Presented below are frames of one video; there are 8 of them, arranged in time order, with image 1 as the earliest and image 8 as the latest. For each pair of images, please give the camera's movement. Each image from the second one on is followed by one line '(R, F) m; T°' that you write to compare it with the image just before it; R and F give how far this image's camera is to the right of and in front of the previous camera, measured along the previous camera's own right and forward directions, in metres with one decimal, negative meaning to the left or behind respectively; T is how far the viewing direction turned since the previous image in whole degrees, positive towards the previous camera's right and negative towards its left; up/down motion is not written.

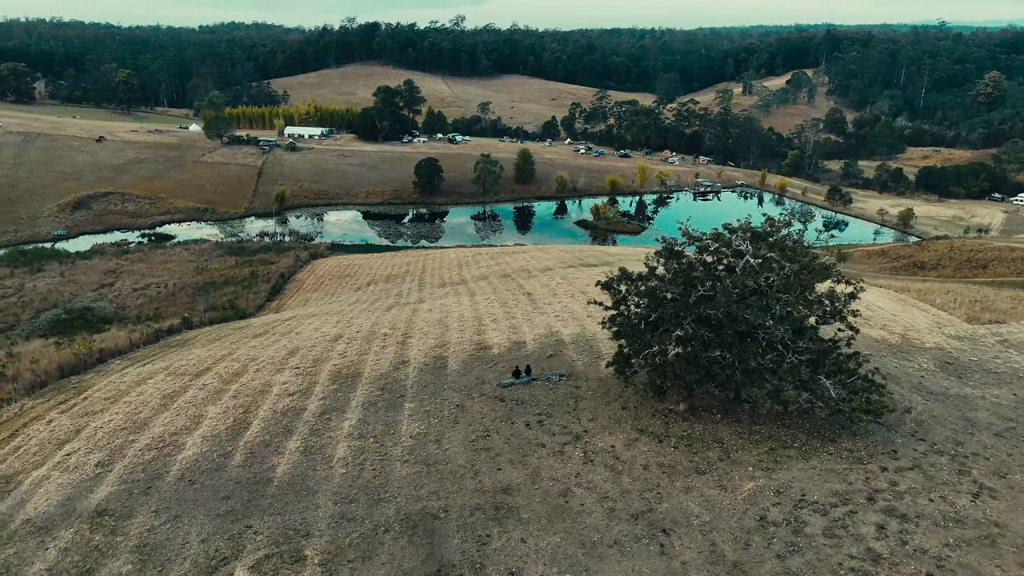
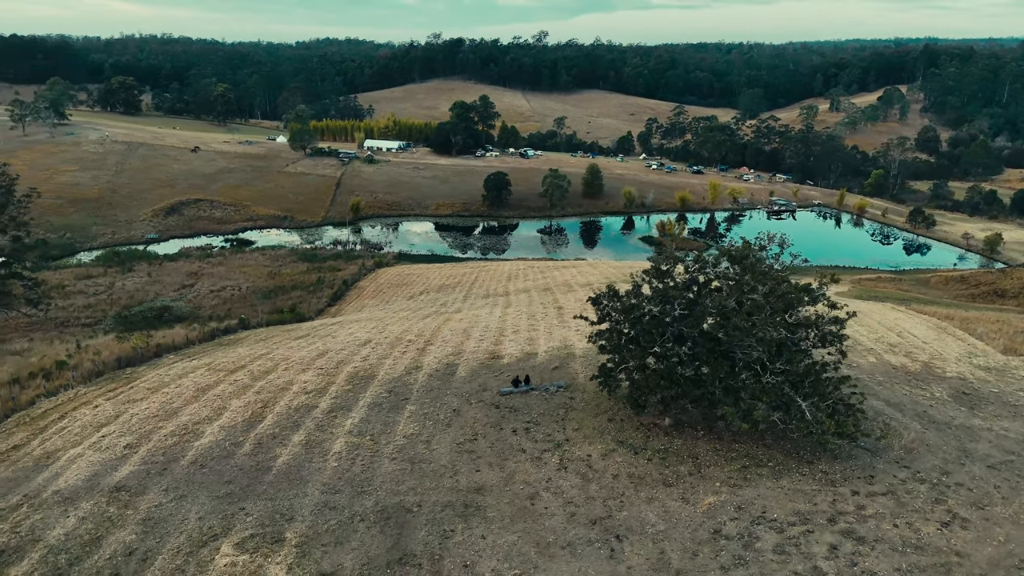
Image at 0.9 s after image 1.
(+1.9, -0.8) m; -6°
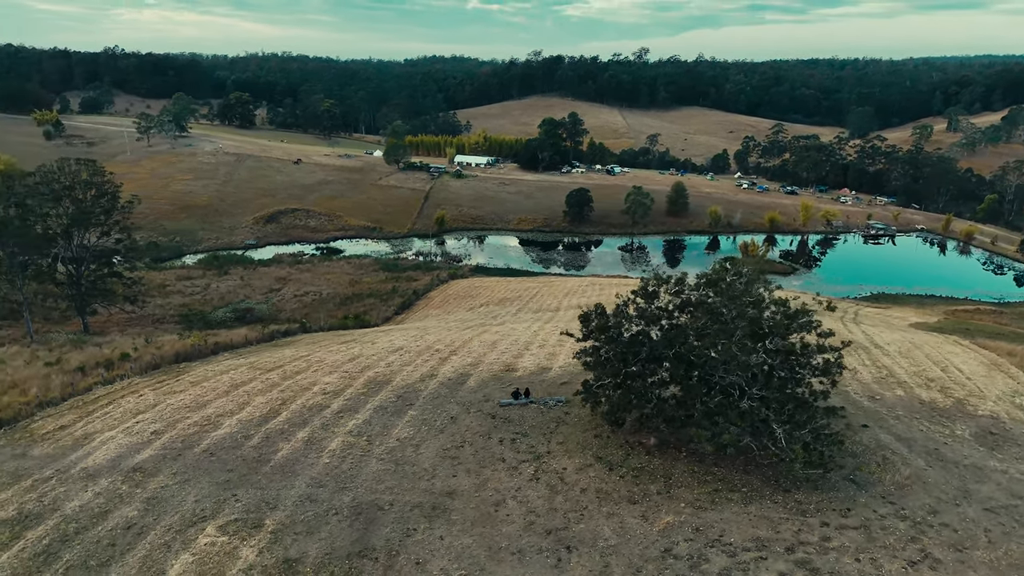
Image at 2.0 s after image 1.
(+2.4, -0.5) m; -7°
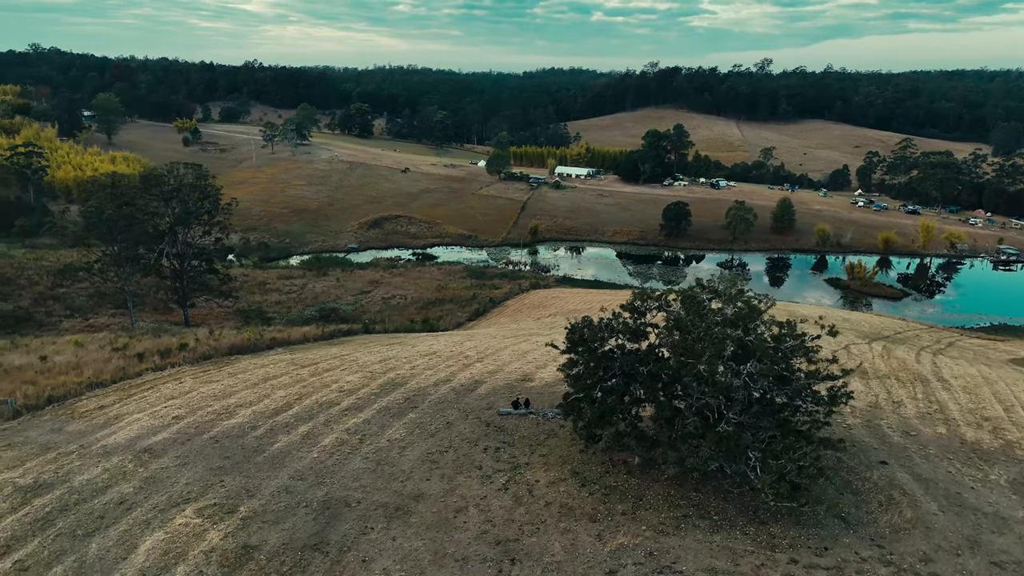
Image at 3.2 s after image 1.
(+2.8, +0.2) m; -9°
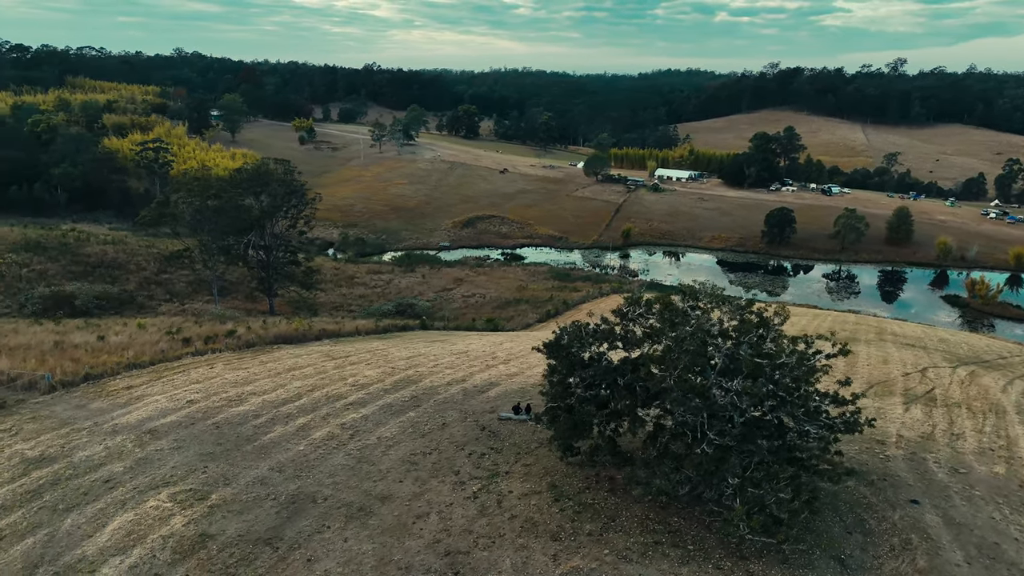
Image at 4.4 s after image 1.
(+2.6, +1.0) m; -8°
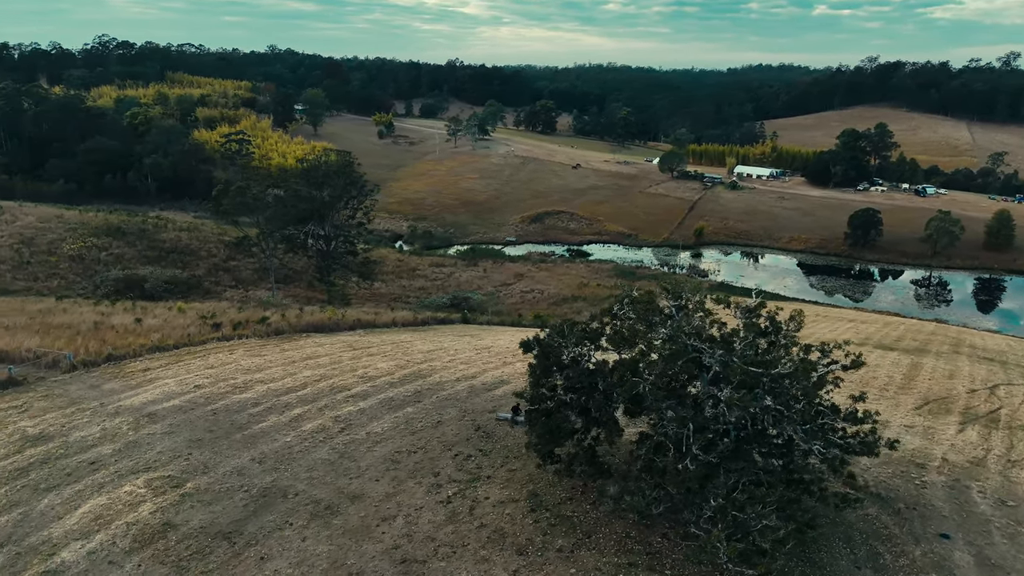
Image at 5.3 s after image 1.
(+1.8, +1.1) m; -6°
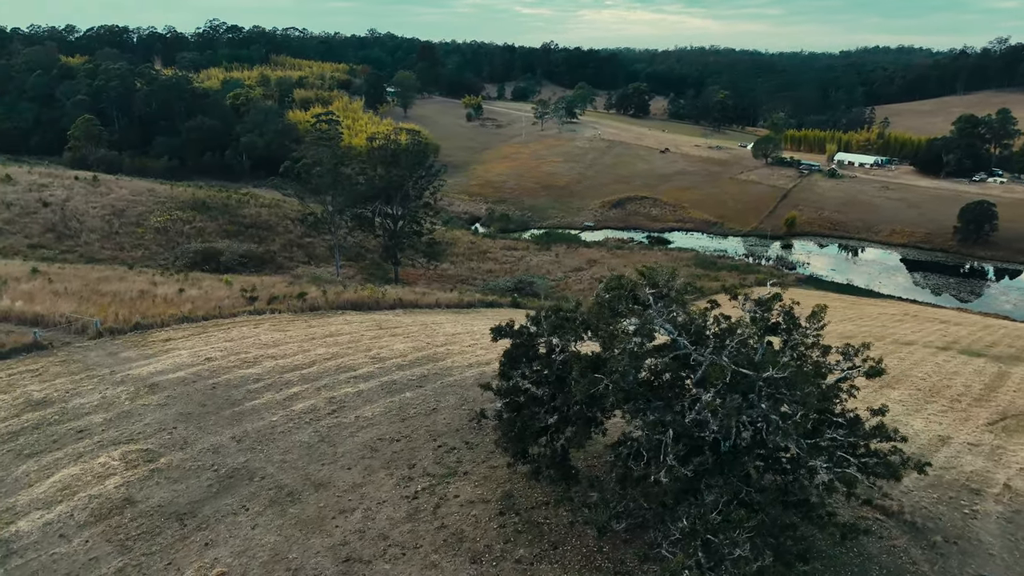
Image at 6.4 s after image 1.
(+1.9, +1.4) m; -7°
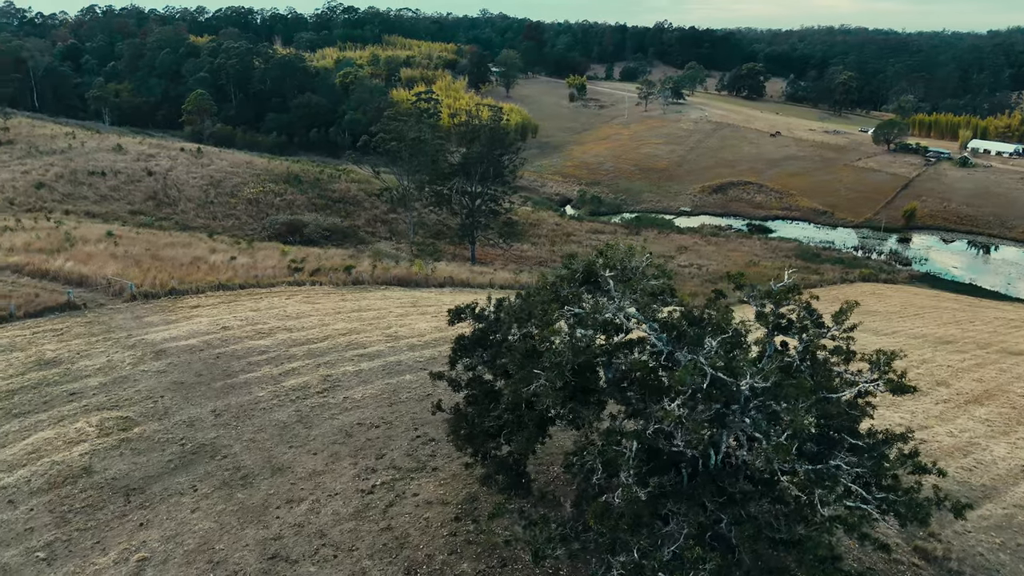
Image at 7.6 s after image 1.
(+2.0, +1.7) m; -8°
